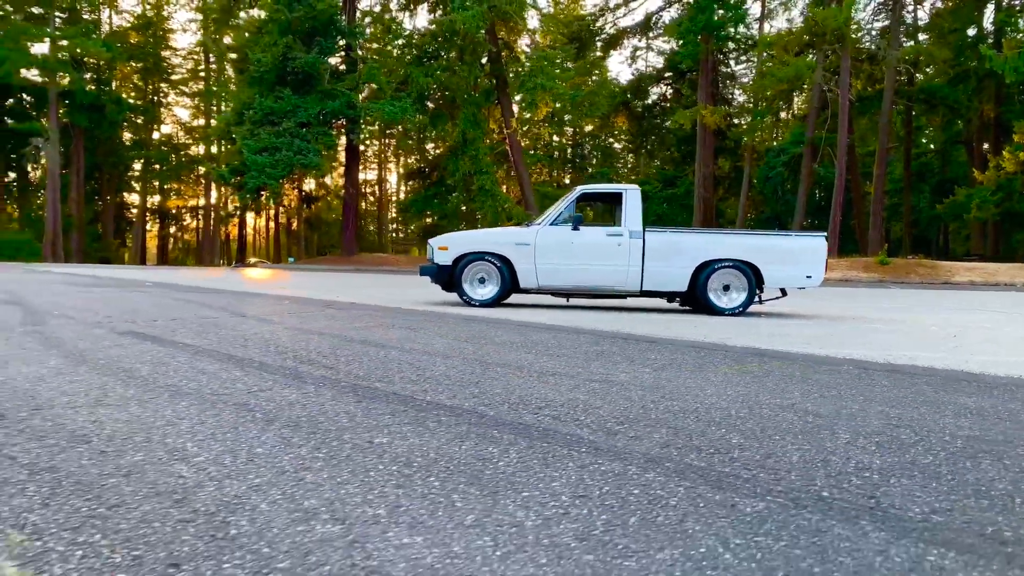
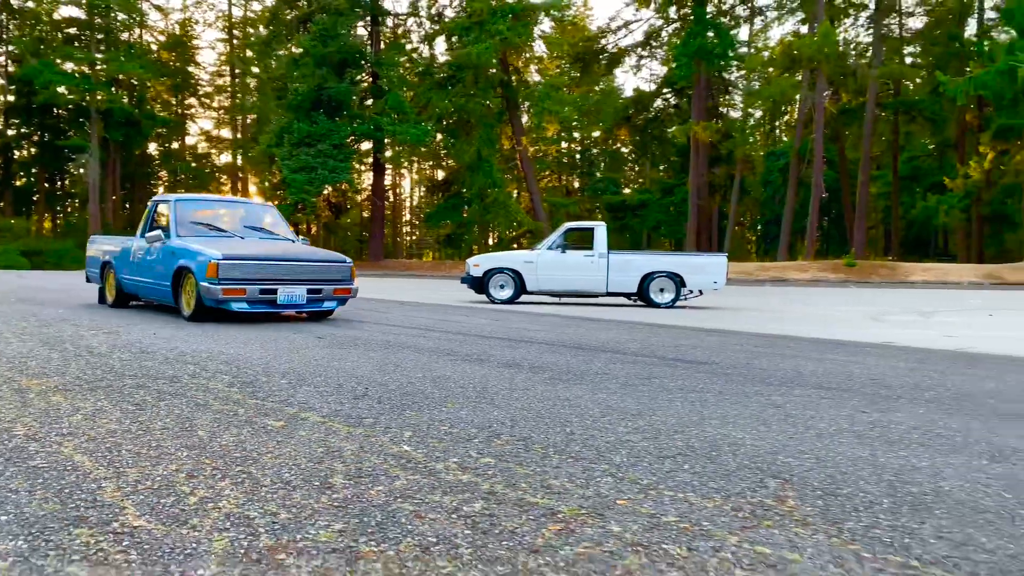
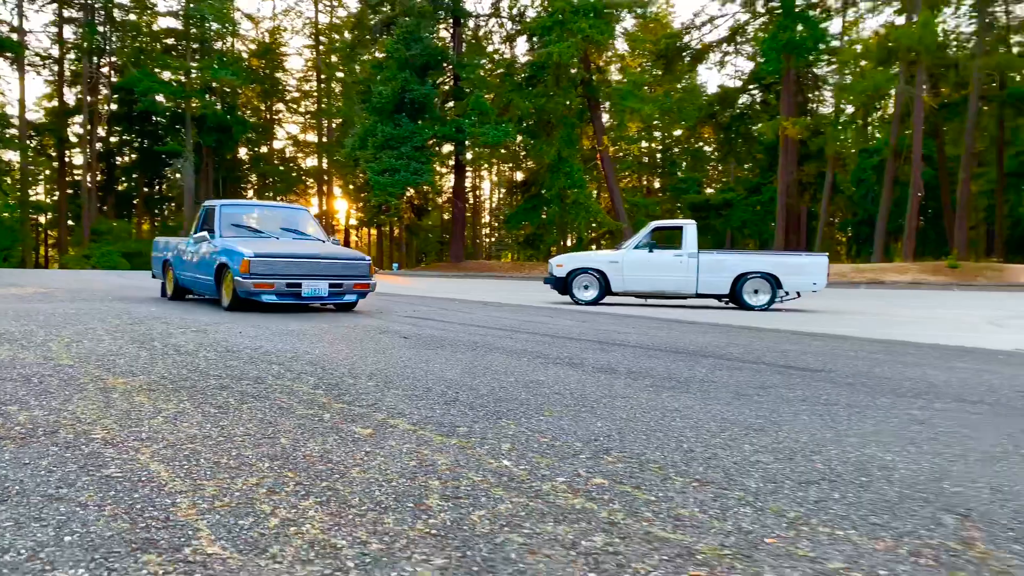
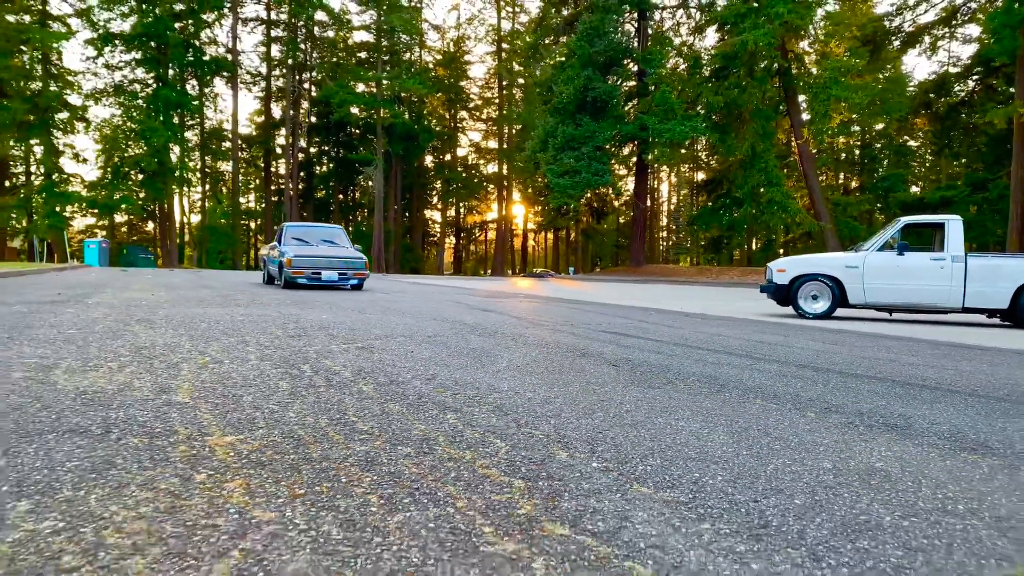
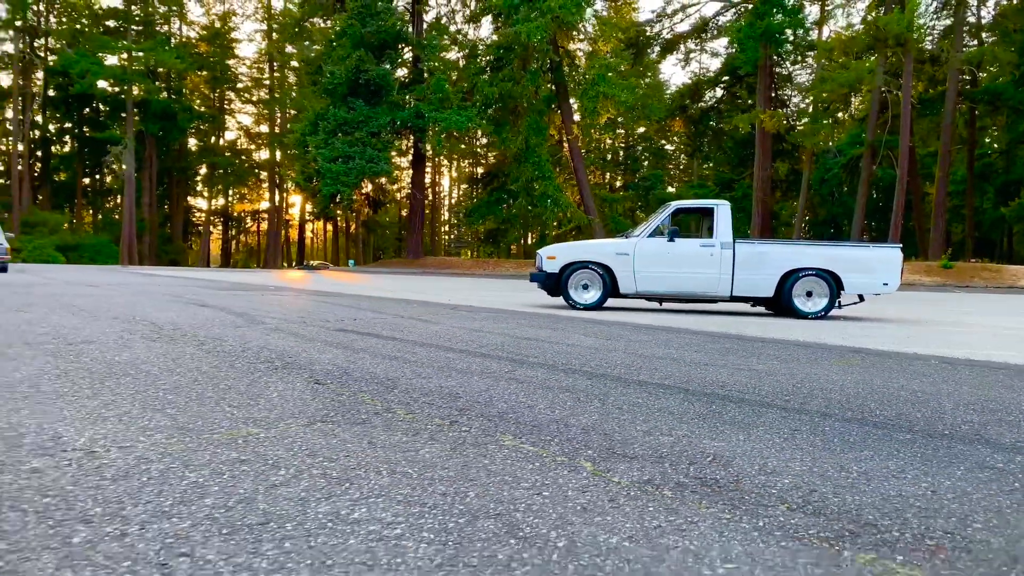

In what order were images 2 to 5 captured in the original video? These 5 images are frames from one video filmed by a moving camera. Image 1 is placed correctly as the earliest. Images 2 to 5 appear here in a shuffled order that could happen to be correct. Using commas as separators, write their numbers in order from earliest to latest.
5, 4, 3, 2
